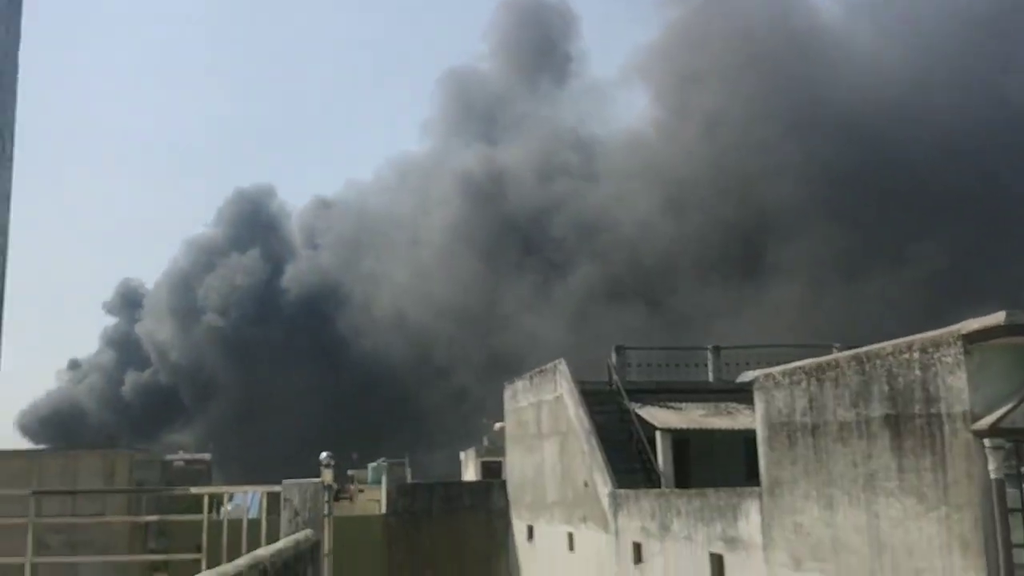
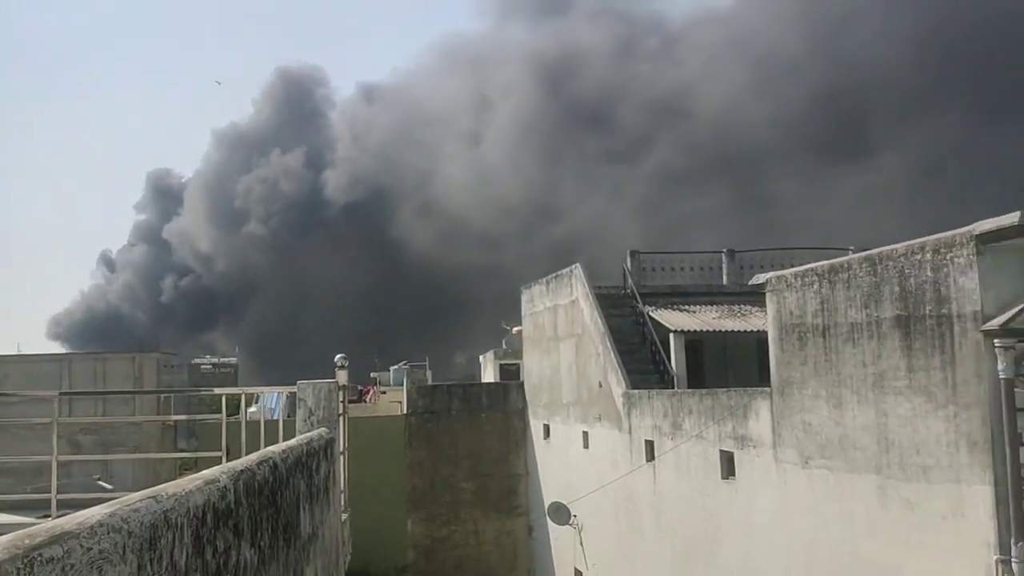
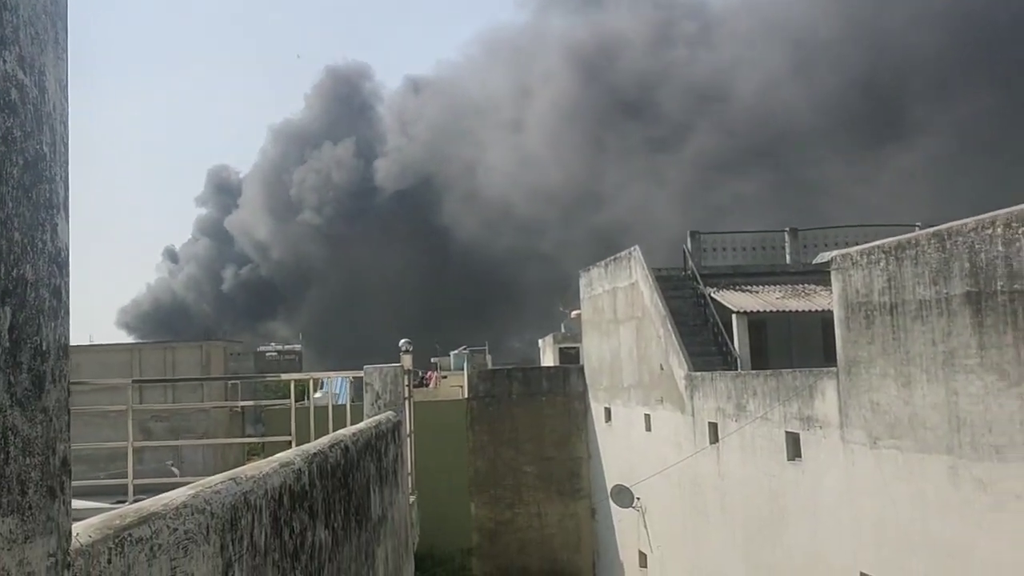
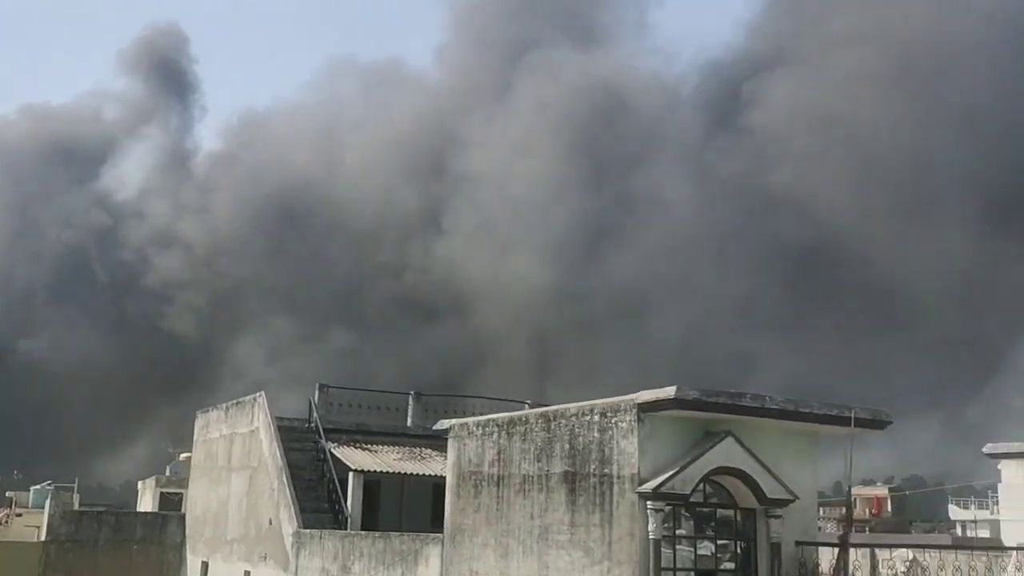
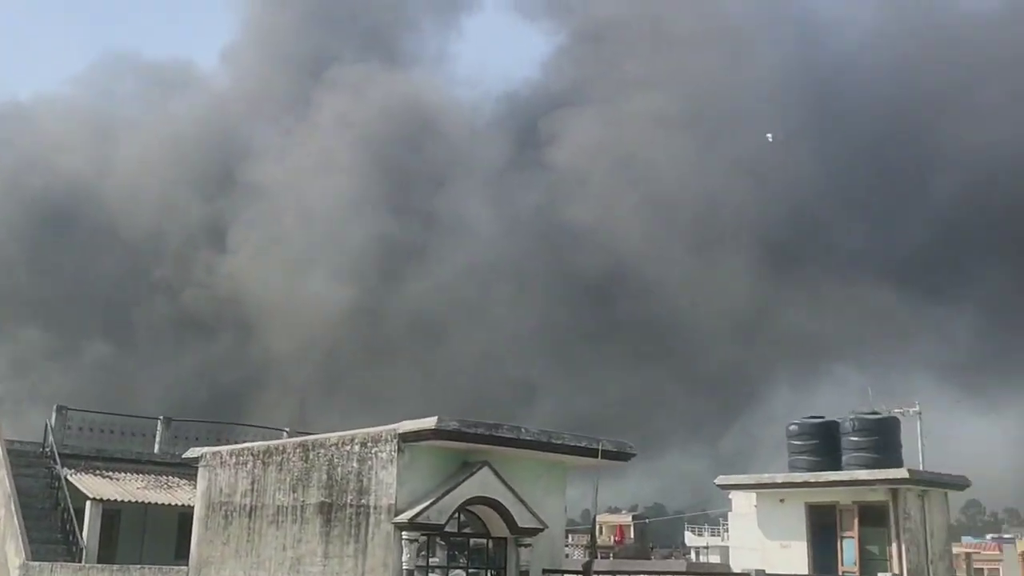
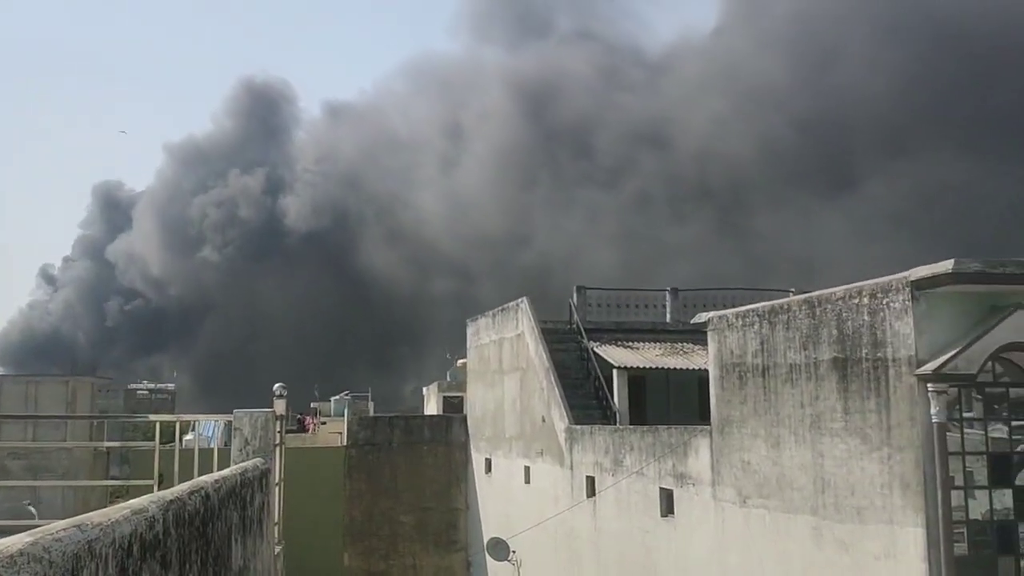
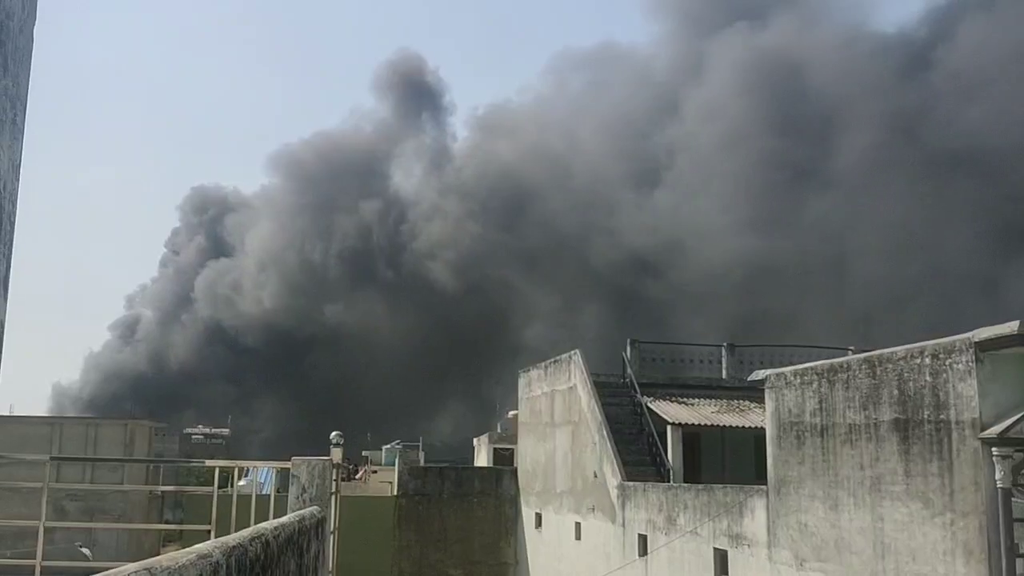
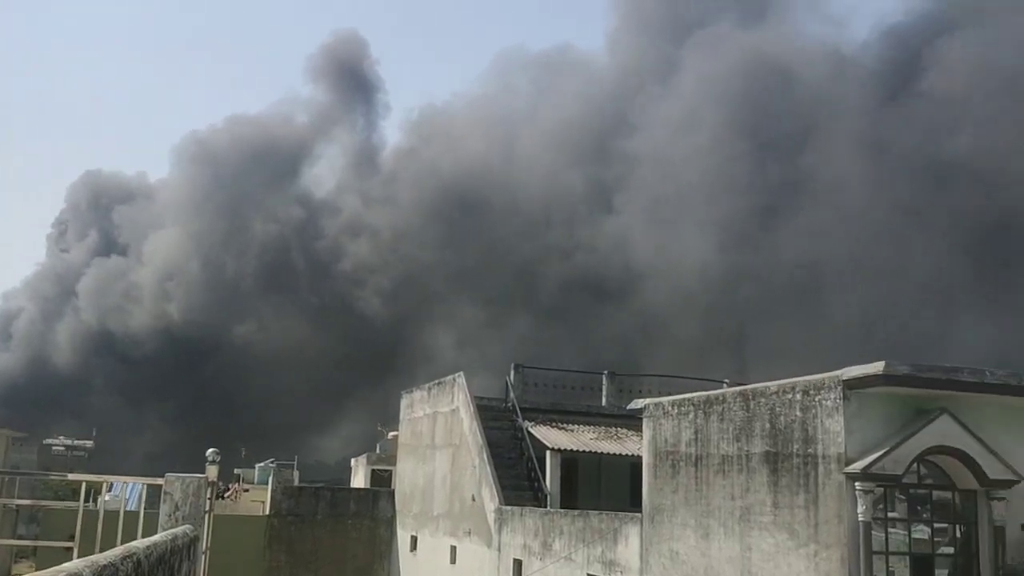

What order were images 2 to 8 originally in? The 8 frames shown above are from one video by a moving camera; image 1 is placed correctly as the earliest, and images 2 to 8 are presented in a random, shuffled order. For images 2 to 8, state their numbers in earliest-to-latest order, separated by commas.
3, 2, 6, 7, 8, 4, 5
